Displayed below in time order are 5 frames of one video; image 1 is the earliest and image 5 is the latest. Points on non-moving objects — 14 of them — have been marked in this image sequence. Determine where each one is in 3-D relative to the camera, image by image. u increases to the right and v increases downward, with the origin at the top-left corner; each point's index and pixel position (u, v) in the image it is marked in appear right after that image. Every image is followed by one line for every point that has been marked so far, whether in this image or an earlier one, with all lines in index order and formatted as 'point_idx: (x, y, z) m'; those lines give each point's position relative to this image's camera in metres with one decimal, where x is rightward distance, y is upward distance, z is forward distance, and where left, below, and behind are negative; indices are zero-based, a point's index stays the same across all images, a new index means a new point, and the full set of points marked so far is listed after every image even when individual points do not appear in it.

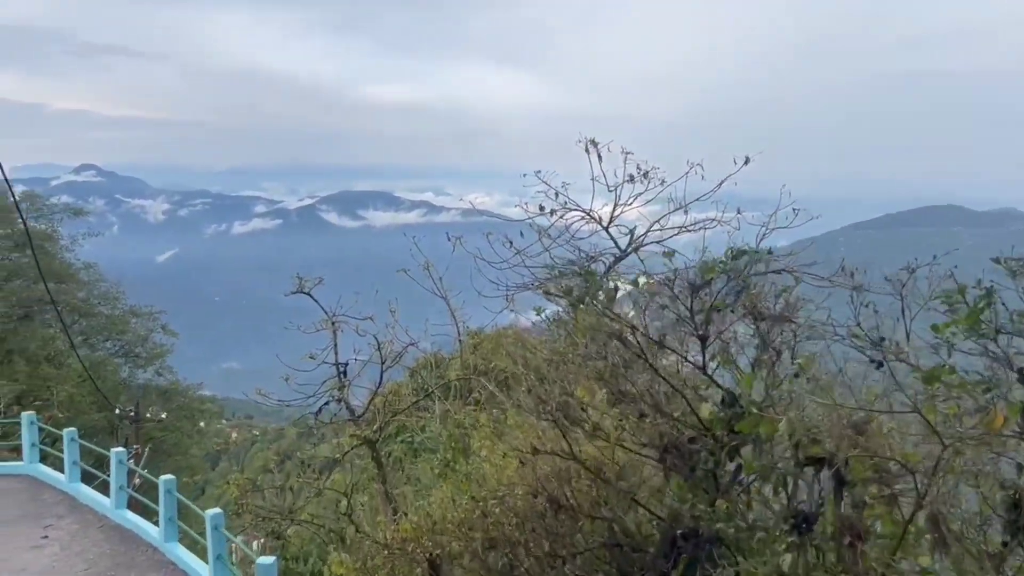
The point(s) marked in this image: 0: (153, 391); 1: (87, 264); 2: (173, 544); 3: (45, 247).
0: (-7.7, -2.2, +19.3) m
1: (-9.2, +0.5, +19.6) m
2: (-2.1, -1.6, +5.4) m
3: (-9.5, +0.8, +18.4) m
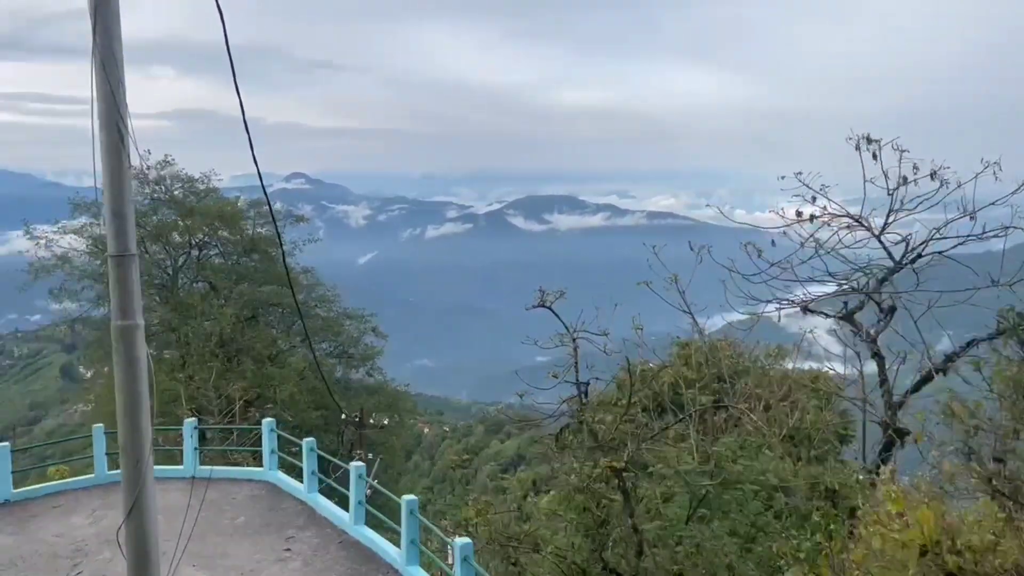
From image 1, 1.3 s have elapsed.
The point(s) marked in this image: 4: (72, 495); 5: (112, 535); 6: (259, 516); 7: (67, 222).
0: (-3.3, -2.3, +20.0) m
1: (-4.7, +0.5, +20.6) m
2: (-0.6, -1.6, +5.3) m
3: (-5.2, +0.8, +19.5) m
4: (-3.5, -1.7, +7.3) m
5: (-2.8, -1.8, +6.4) m
6: (-1.8, -1.6, +6.4) m
7: (-9.1, +1.4, +18.5) m
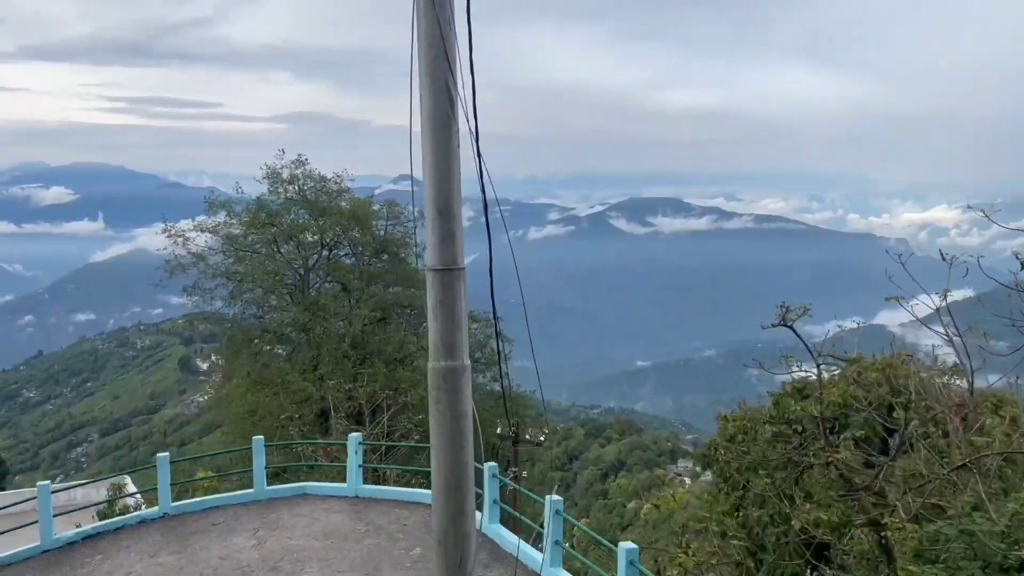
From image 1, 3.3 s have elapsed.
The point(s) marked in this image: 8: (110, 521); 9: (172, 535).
0: (-0.5, -2.3, +19.5) m
1: (-1.8, +0.4, +20.3) m
2: (+0.5, -1.7, +4.6) m
3: (-2.4, +0.8, +19.2) m
4: (-2.2, -1.7, +6.9) m
5: (-1.5, -1.8, +5.9) m
6: (-0.5, -1.7, +5.8) m
7: (-6.4, +1.4, +18.7) m
8: (-2.9, -1.7, +6.6) m
9: (-2.4, -1.8, +6.4) m
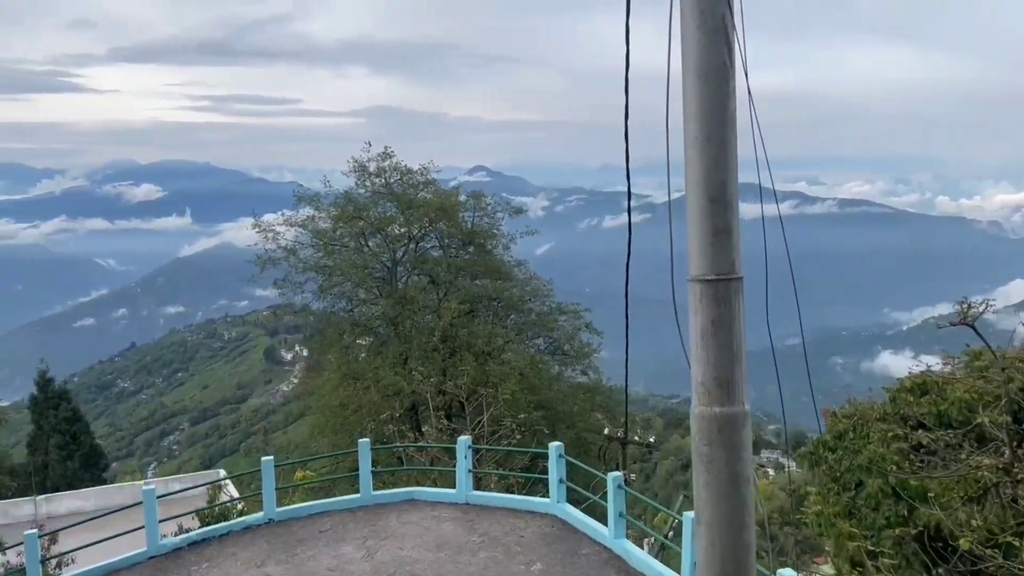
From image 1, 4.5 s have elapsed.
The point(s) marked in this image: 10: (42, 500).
0: (+1.4, -2.1, +19.1) m
1: (+0.1, +0.6, +19.9) m
2: (+1.2, -1.7, +4.1) m
3: (-0.6, +0.9, +19.0) m
4: (-1.3, -1.7, +6.7) m
5: (-0.8, -1.8, +5.6) m
6: (+0.2, -1.6, +5.5) m
7: (-4.6, +1.5, +18.8) m
8: (-2.1, -1.7, +6.4) m
9: (-1.6, -1.7, +6.2) m
10: (-9.3, -4.2, +17.9) m
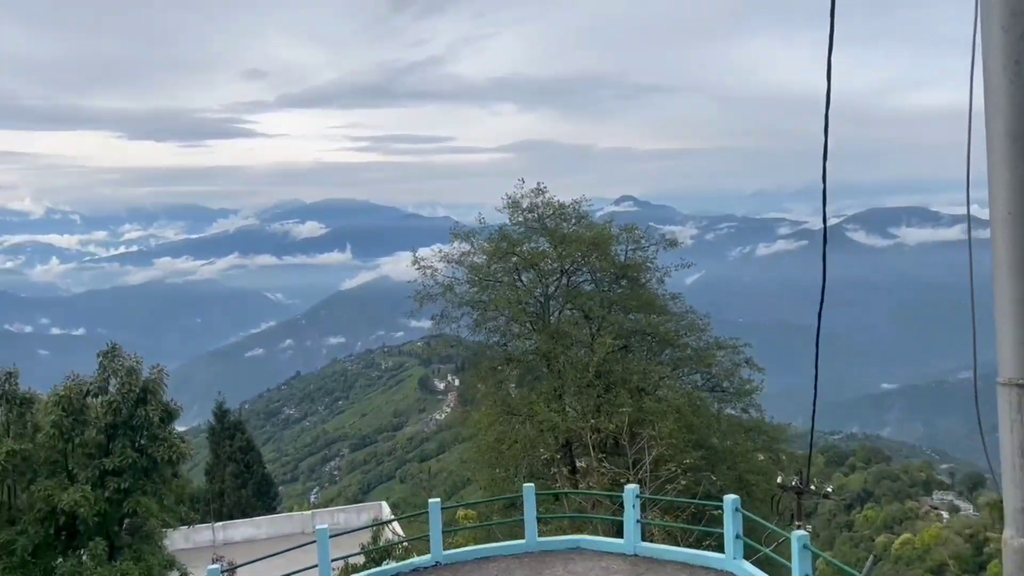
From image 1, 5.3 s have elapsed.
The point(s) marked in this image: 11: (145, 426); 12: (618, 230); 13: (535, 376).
0: (+4.6, -2.8, +18.4) m
1: (+3.5, -0.1, +19.5) m
2: (+1.9, -1.9, +3.7) m
3: (+2.6, +0.2, +18.7) m
4: (-0.1, -2.0, +6.6) m
5: (+0.3, -2.0, +5.5) m
6: (+1.2, -1.9, +5.2) m
7: (-1.3, +0.8, +19.2) m
8: (-0.9, -2.0, +6.5) m
9: (-0.5, -2.0, +6.2) m
10: (-6.2, -5.0, +18.9) m
11: (-4.9, -1.8, +12.0) m
12: (+2.2, +1.2, +18.7) m
13: (+0.5, -1.8, +17.9) m
